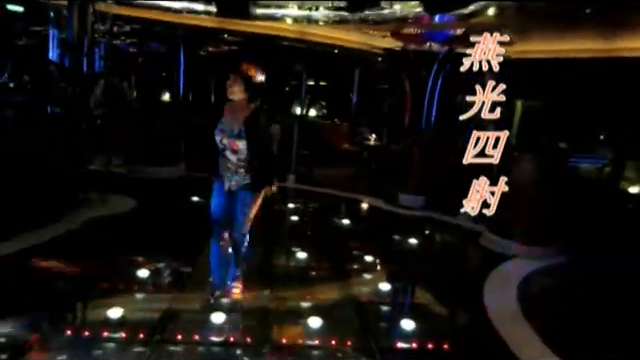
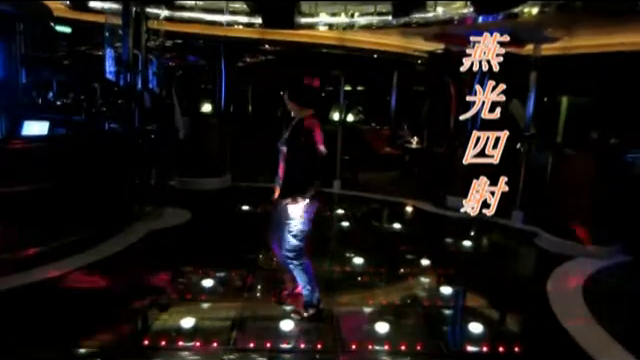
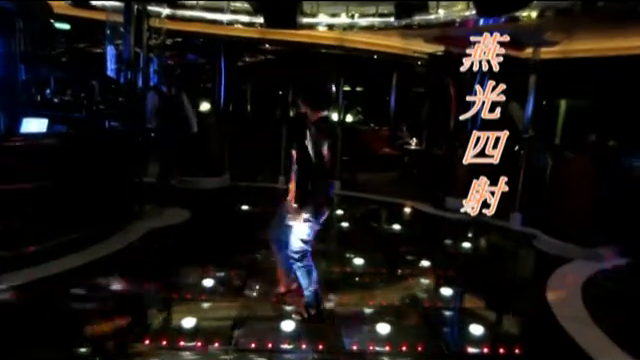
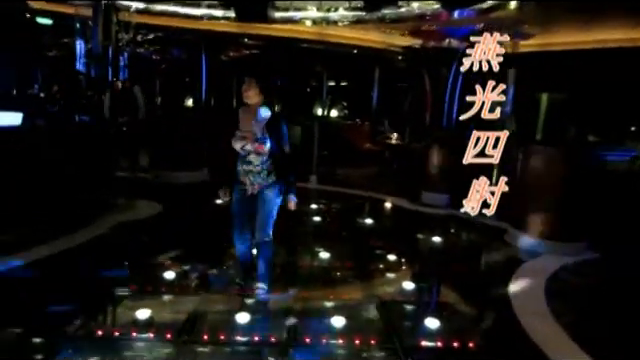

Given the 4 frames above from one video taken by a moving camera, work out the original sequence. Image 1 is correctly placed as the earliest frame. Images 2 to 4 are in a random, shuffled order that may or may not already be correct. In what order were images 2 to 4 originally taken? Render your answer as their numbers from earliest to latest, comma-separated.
4, 2, 3
